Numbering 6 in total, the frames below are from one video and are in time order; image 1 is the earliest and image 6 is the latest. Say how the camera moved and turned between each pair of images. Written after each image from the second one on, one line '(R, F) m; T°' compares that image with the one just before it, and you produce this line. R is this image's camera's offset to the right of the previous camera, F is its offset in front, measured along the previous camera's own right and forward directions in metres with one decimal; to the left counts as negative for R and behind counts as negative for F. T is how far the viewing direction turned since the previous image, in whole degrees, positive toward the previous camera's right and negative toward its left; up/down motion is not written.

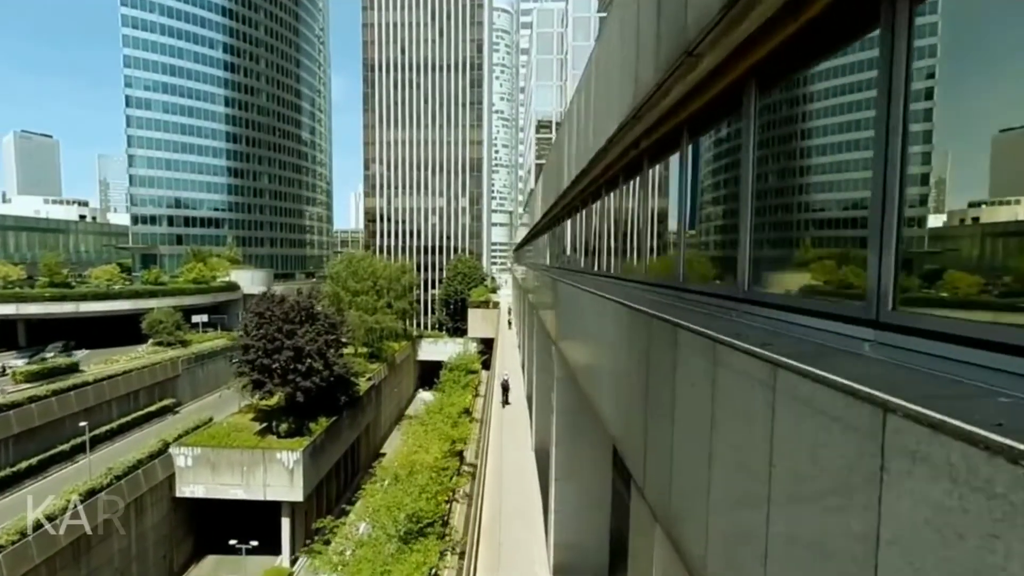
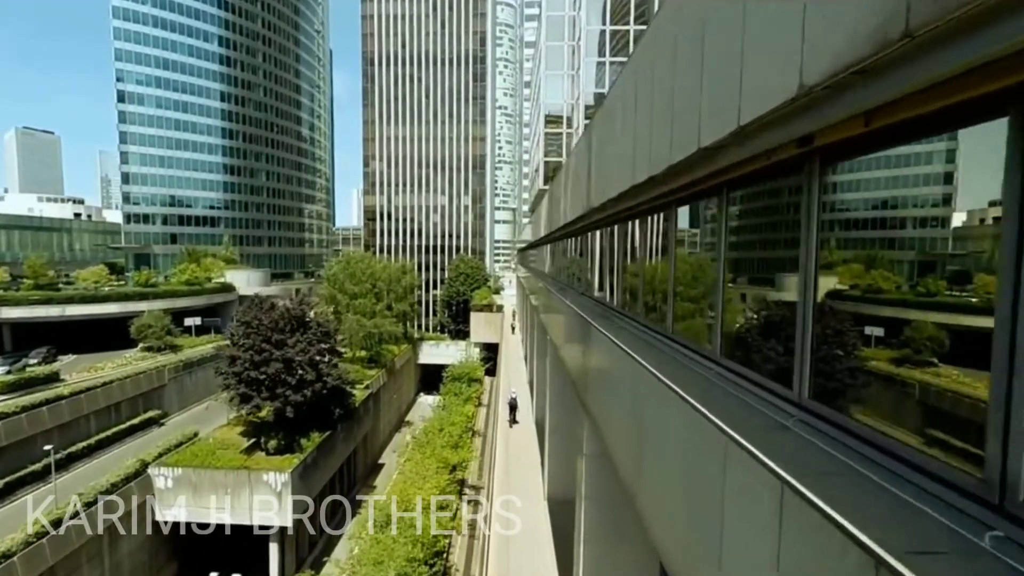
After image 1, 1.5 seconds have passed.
(-0.1, +0.9) m; 0°
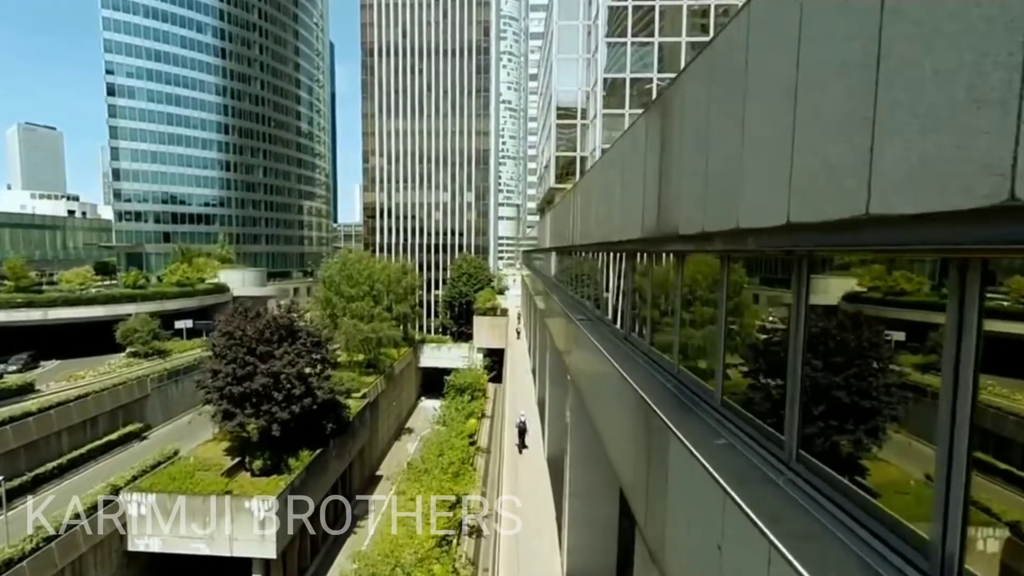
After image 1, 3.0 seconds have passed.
(-0.1, +1.0) m; 0°
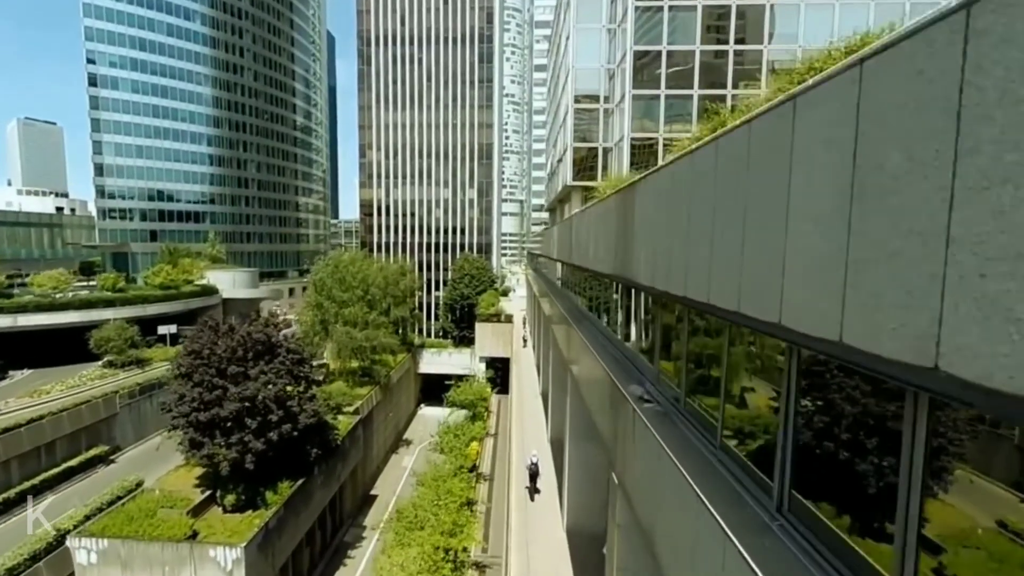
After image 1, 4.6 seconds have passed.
(-0.1, +1.4) m; 0°
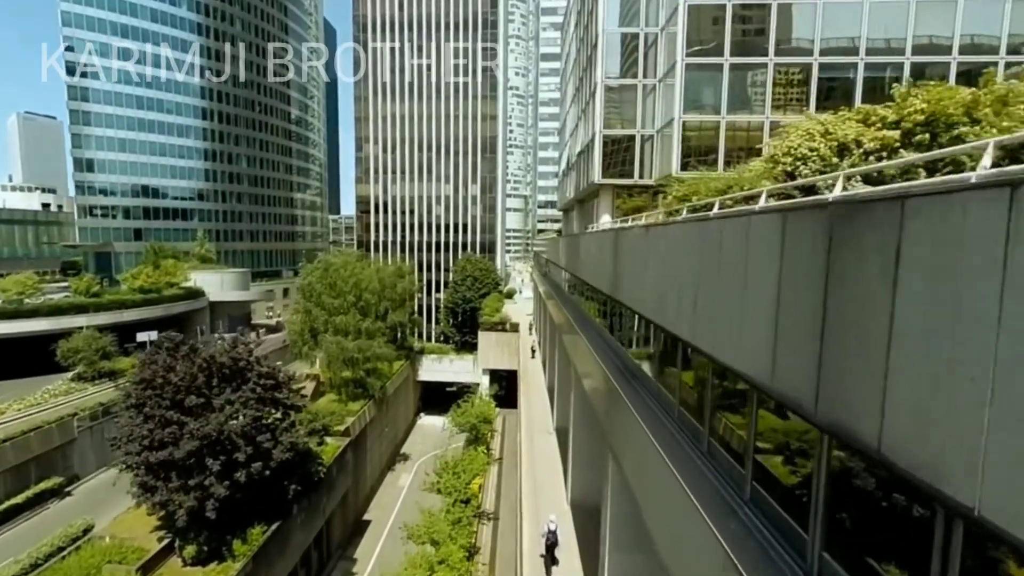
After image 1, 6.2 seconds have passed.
(-0.1, +1.5) m; 0°
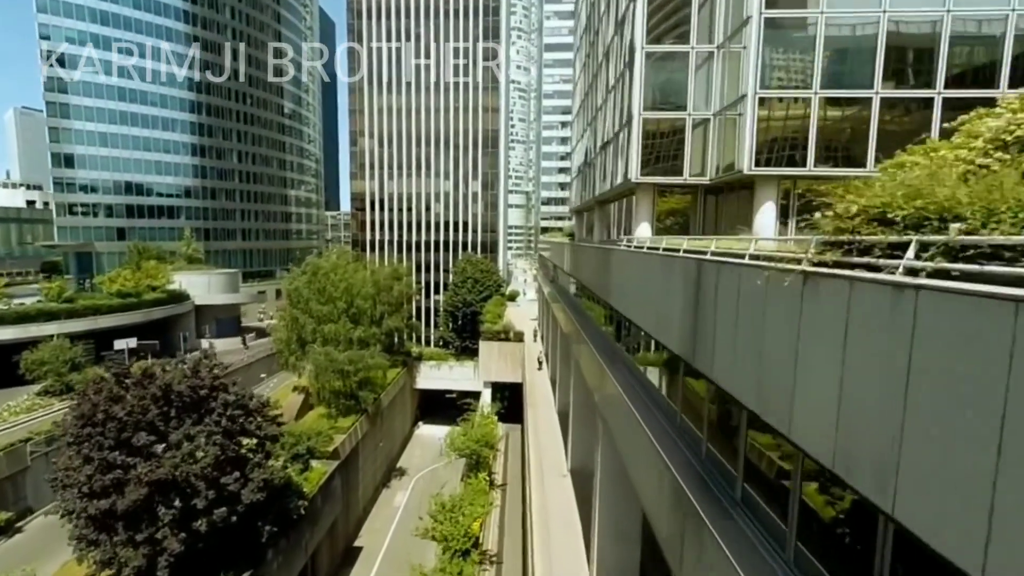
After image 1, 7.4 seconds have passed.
(-0.1, +1.3) m; 0°
